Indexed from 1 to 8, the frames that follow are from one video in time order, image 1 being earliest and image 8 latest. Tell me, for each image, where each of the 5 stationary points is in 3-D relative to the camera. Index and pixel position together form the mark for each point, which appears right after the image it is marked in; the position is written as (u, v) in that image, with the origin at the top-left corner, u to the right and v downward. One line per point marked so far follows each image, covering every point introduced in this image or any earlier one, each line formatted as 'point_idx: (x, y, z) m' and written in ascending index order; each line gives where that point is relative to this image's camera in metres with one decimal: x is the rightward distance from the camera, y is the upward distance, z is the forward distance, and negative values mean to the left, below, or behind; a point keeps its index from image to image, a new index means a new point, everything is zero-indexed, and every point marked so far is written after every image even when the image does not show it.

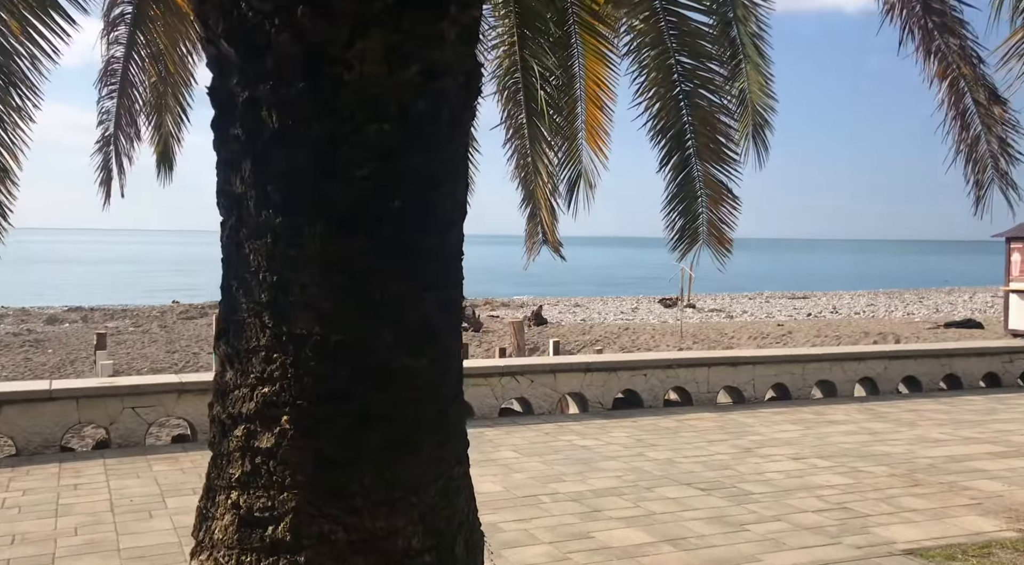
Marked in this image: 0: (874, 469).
0: (+2.7, -1.4, +7.5) m
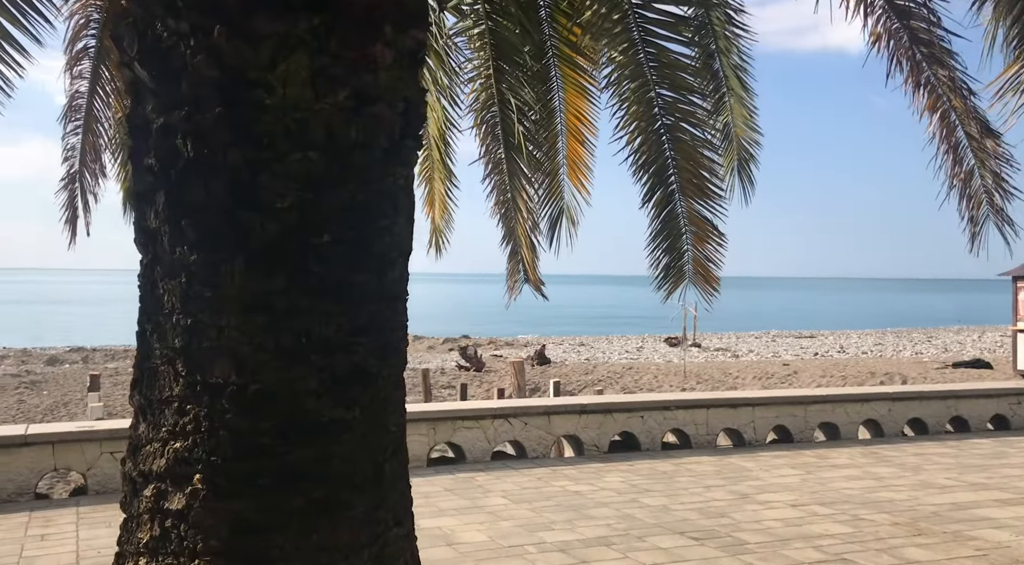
0: (+2.6, -1.7, +7.2) m
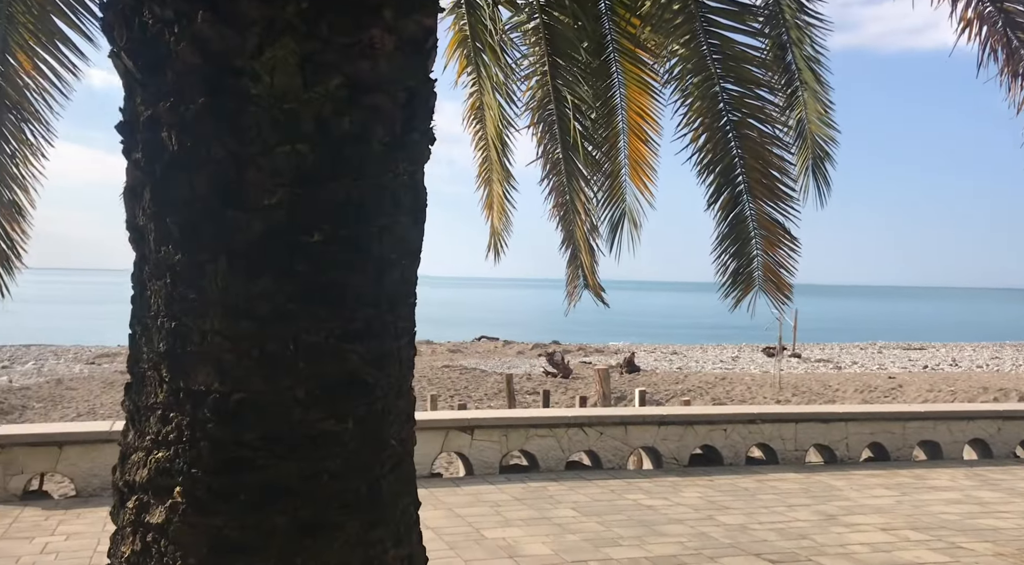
0: (+3.1, -1.8, +6.8) m
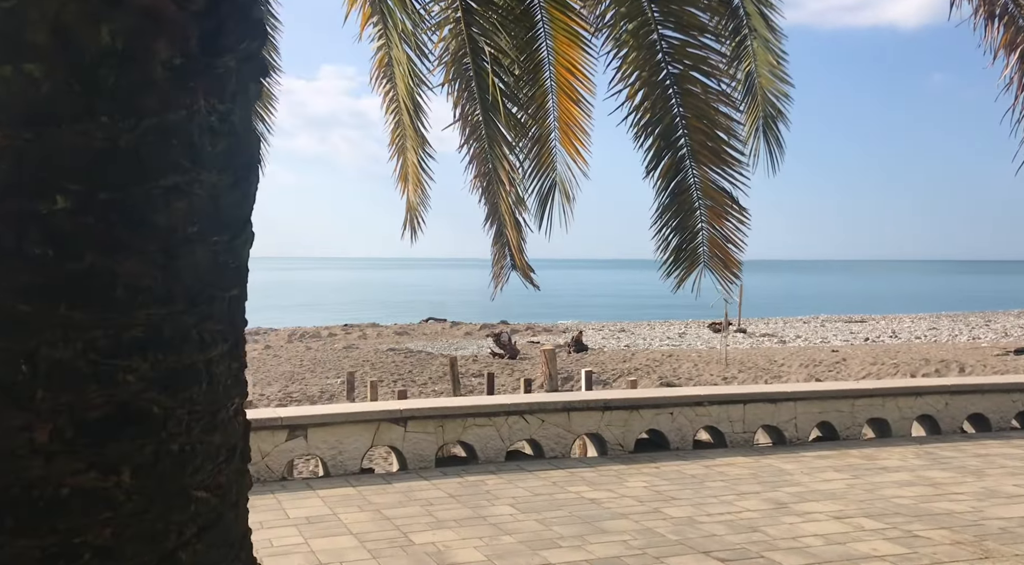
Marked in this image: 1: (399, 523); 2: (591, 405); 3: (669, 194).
0: (+2.6, -1.6, +6.4) m
1: (-0.7, -1.4, +5.9) m
2: (+0.6, -1.0, +8.3) m
3: (+0.6, +0.3, +3.6) m
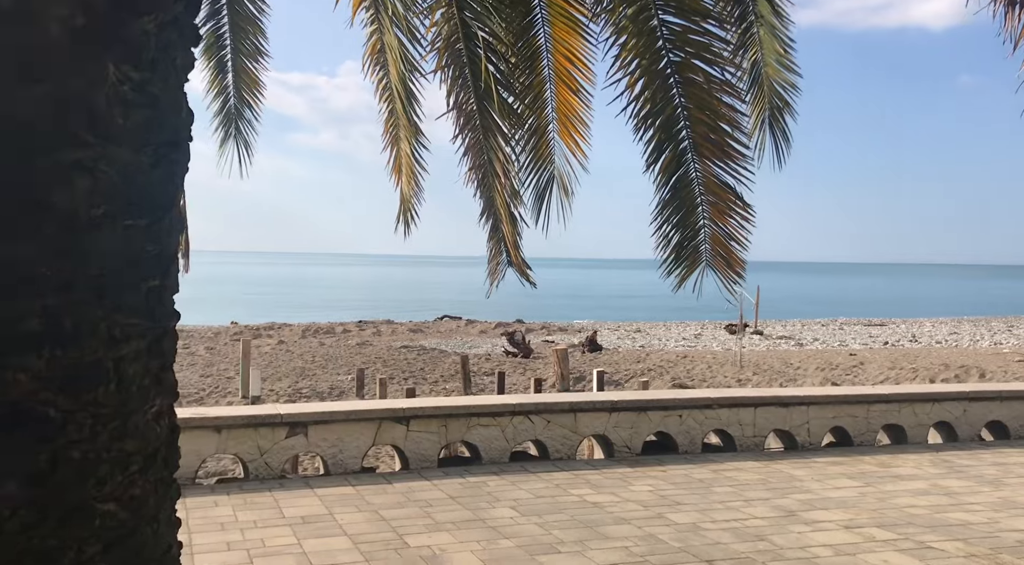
0: (+2.6, -1.6, +6.2) m
1: (-0.7, -1.4, +5.7) m
2: (+0.7, -1.0, +8.1) m
3: (+0.5, +0.3, +3.5) m
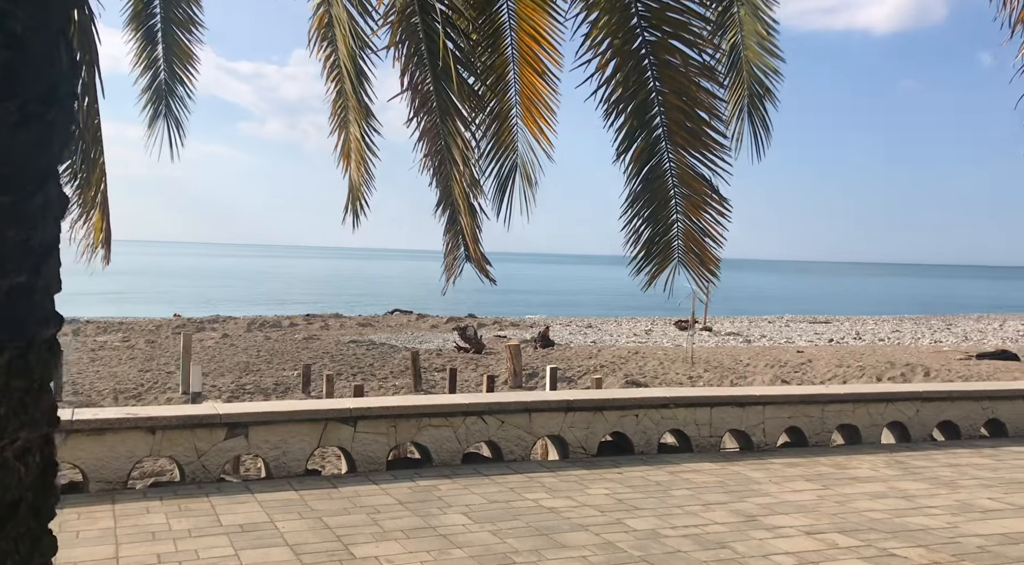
0: (+2.4, -1.6, +6.1) m
1: (-0.9, -1.3, +5.4) m
2: (+0.3, -1.0, +7.9) m
3: (+0.4, +0.3, +3.2) m
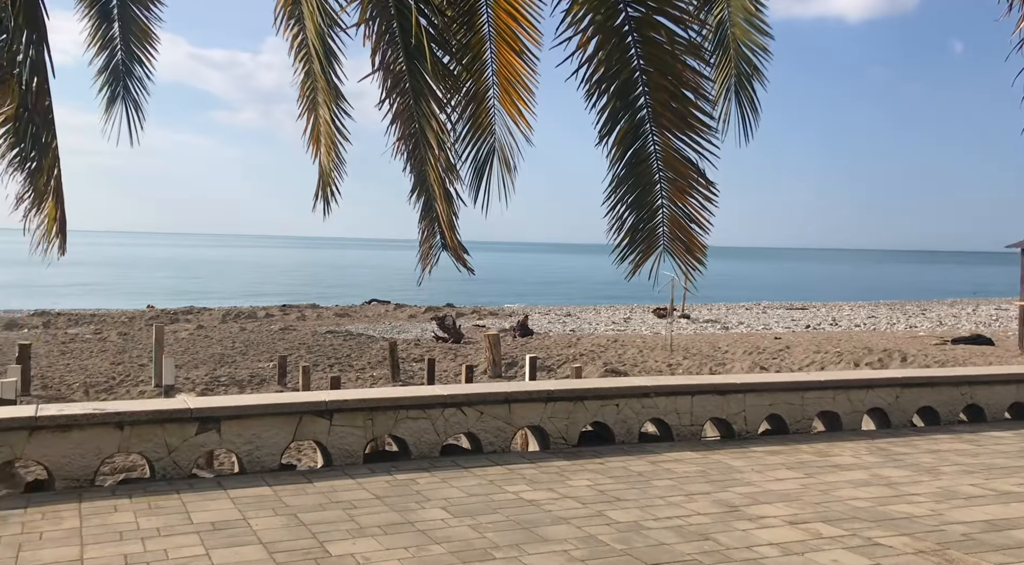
0: (+2.2, -1.5, +6.0) m
1: (-1.0, -1.3, +5.3) m
2: (+0.2, -0.9, +7.7) m
3: (+0.3, +0.4, +3.1) m
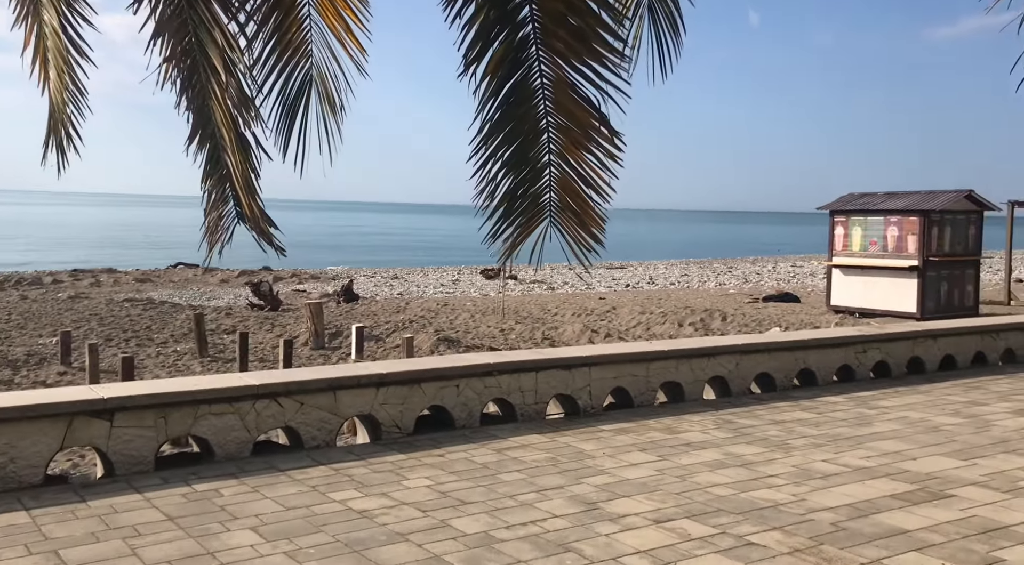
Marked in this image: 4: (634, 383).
0: (+1.4, -1.4, +5.4) m
1: (-1.7, -1.2, +4.2) m
2: (-1.0, -0.7, +6.8) m
3: (0.0, +0.4, +2.2) m
4: (+1.1, -0.9, +8.7) m
